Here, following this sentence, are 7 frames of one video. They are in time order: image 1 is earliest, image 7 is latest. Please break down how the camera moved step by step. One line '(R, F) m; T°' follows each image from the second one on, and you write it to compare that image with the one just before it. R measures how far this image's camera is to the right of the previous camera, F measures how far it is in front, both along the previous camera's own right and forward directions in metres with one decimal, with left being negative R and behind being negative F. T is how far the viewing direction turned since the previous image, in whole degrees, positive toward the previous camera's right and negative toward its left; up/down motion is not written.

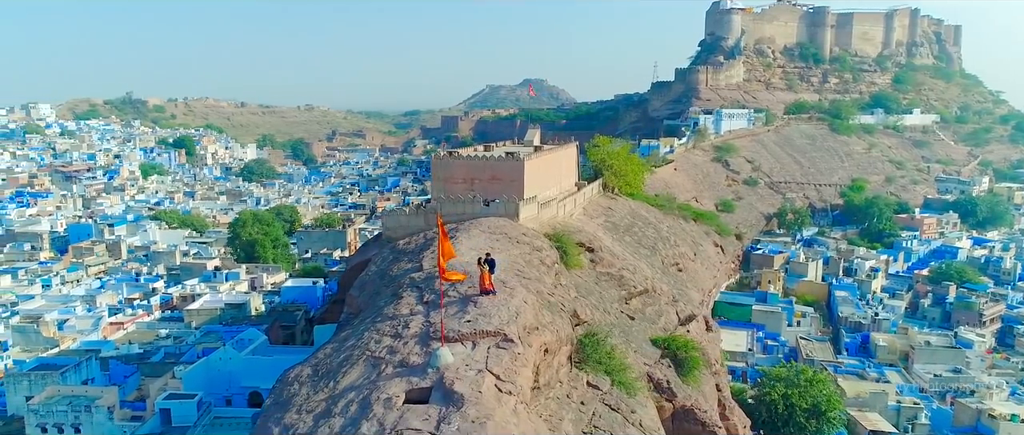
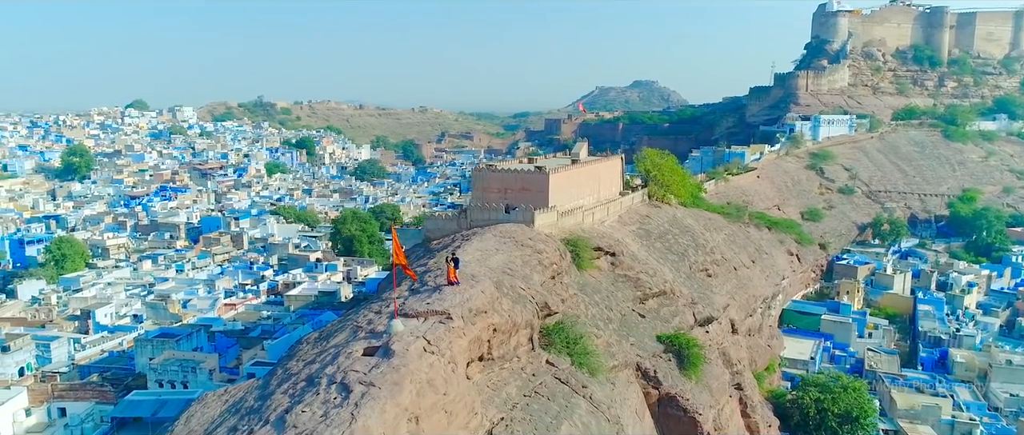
(+1.3, -1.3) m; -9°
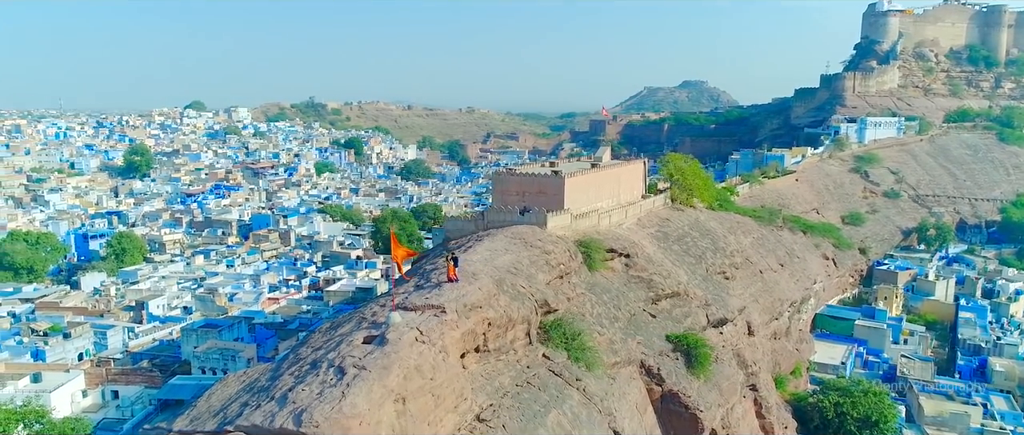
(+0.5, -0.5) m; -4°
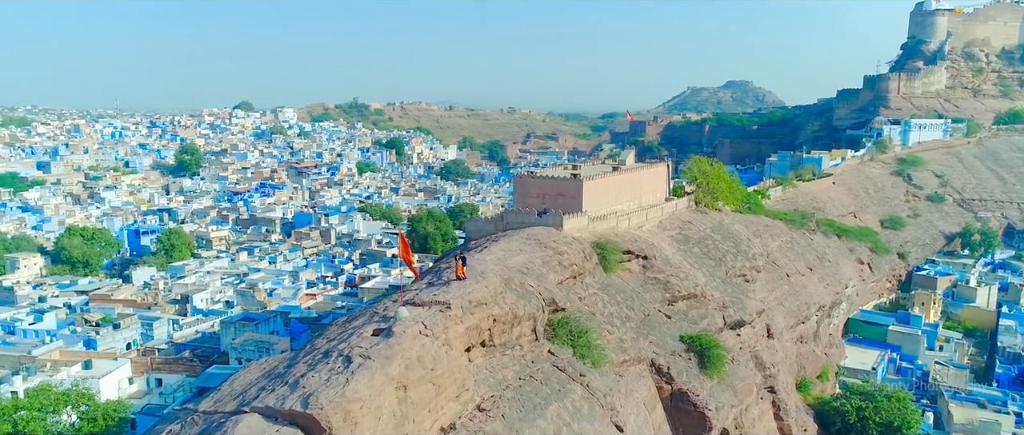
(+0.4, -0.4) m; -3°
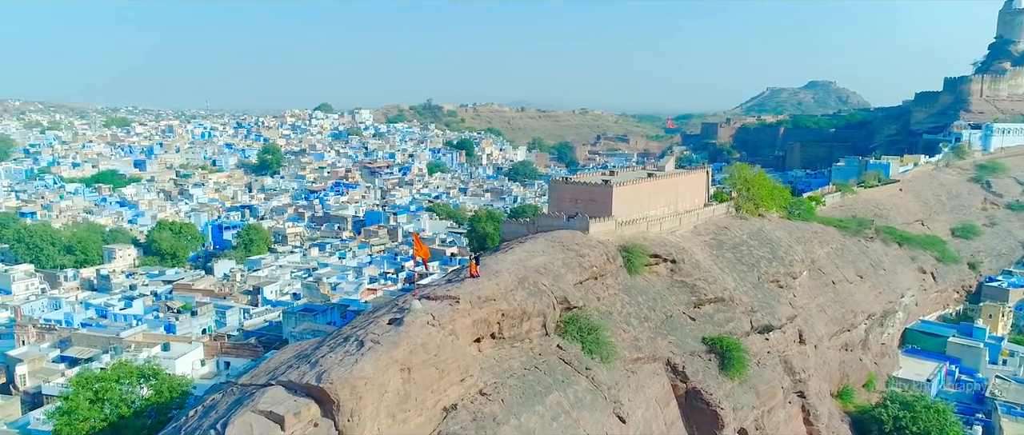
(+0.7, -0.7) m; -6°
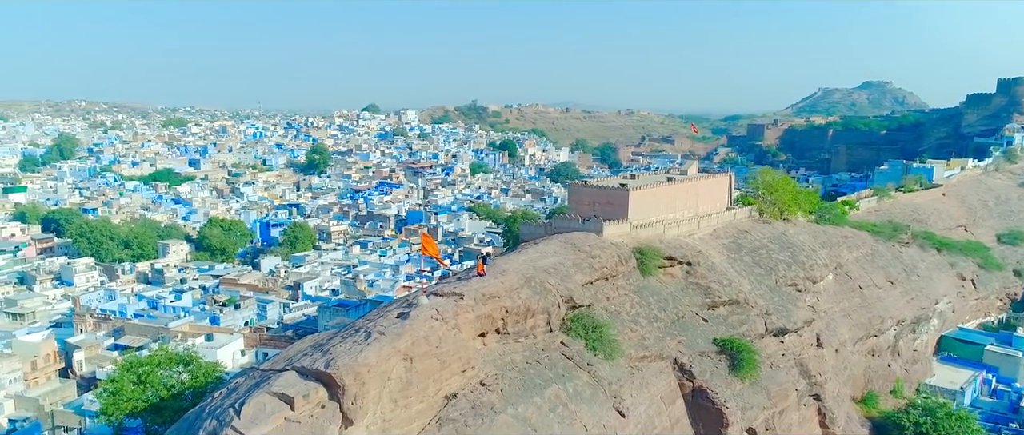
(+0.5, -0.5) m; -4°
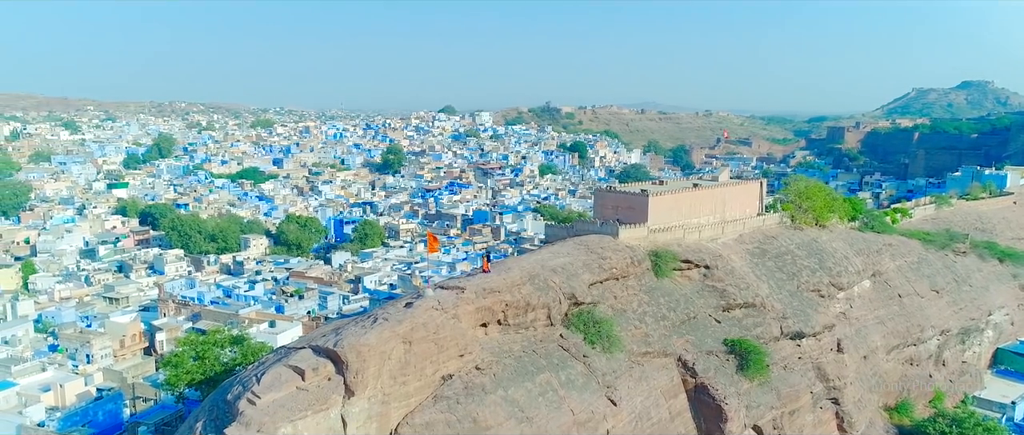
(+1.0, -0.9) m; -6°
